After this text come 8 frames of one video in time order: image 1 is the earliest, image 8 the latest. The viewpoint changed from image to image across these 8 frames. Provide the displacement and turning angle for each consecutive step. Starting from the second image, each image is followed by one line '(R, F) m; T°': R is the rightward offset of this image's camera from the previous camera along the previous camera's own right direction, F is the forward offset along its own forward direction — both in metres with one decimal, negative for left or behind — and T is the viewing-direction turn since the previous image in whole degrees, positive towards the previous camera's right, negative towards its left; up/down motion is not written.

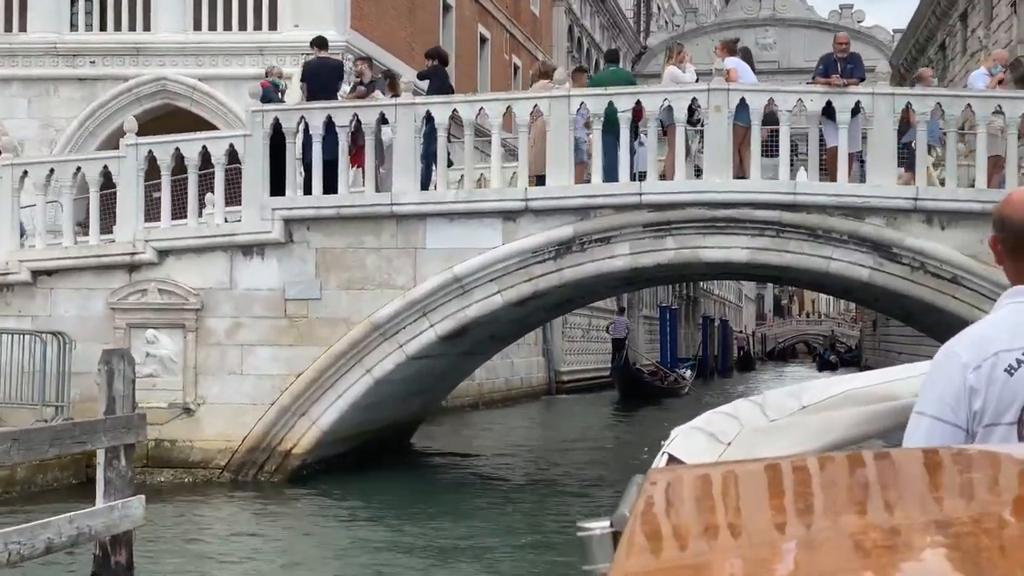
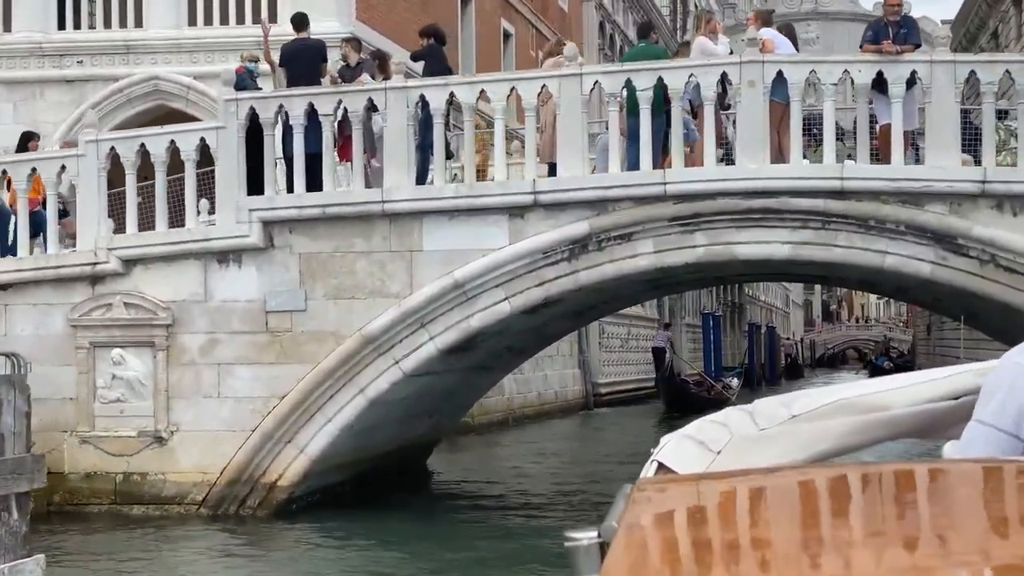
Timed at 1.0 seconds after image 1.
(+0.3, +1.4) m; -2°
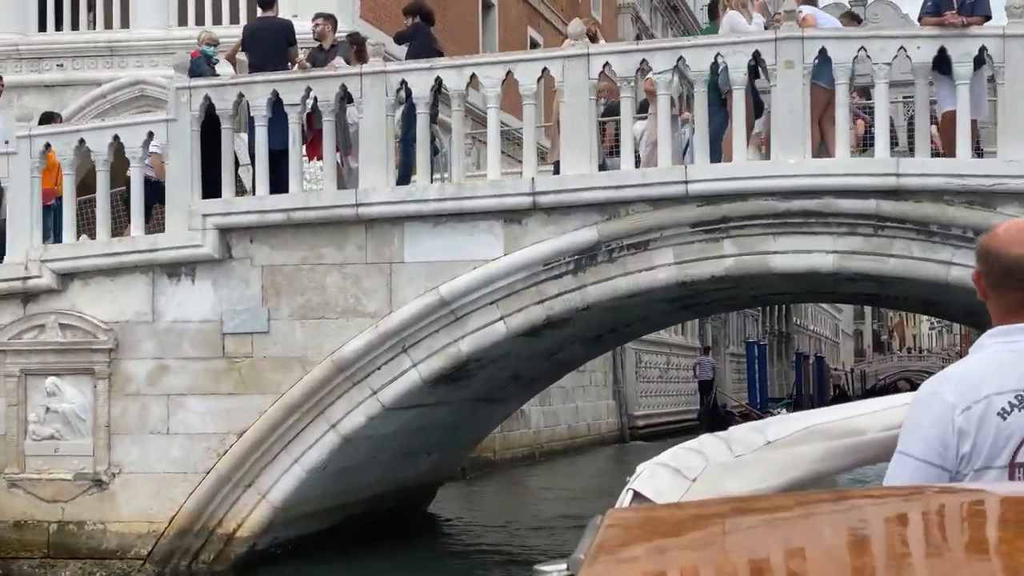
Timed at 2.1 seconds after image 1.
(+0.3, +1.5) m; -2°
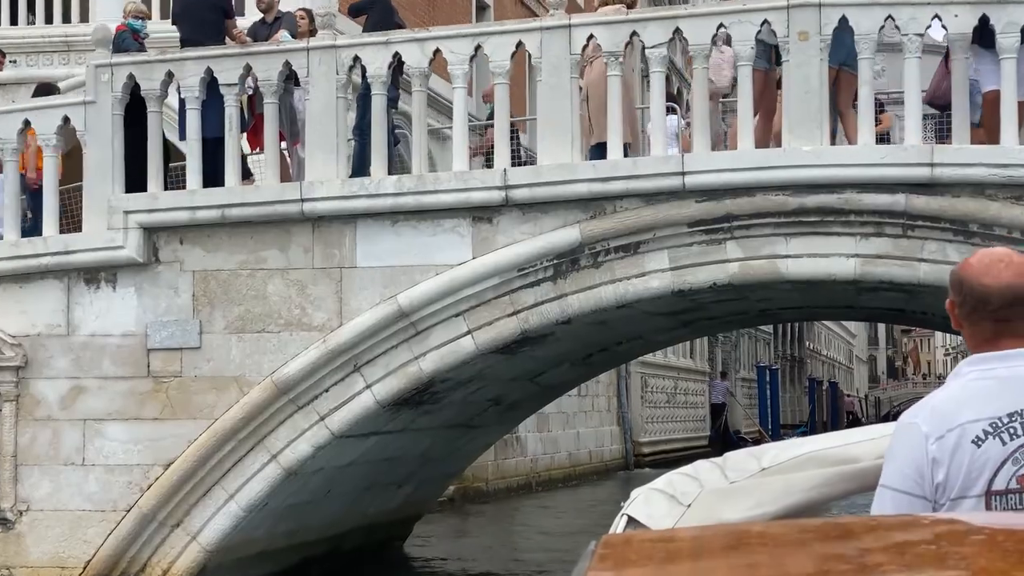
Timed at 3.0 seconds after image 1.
(+0.2, +1.2) m; 0°
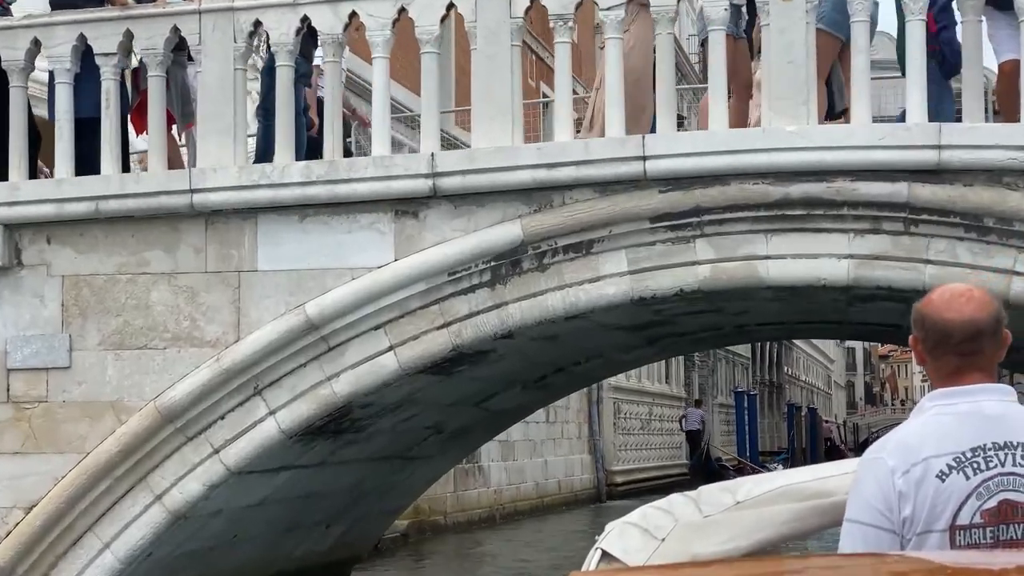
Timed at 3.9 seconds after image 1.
(+0.2, +1.2) m; +1°
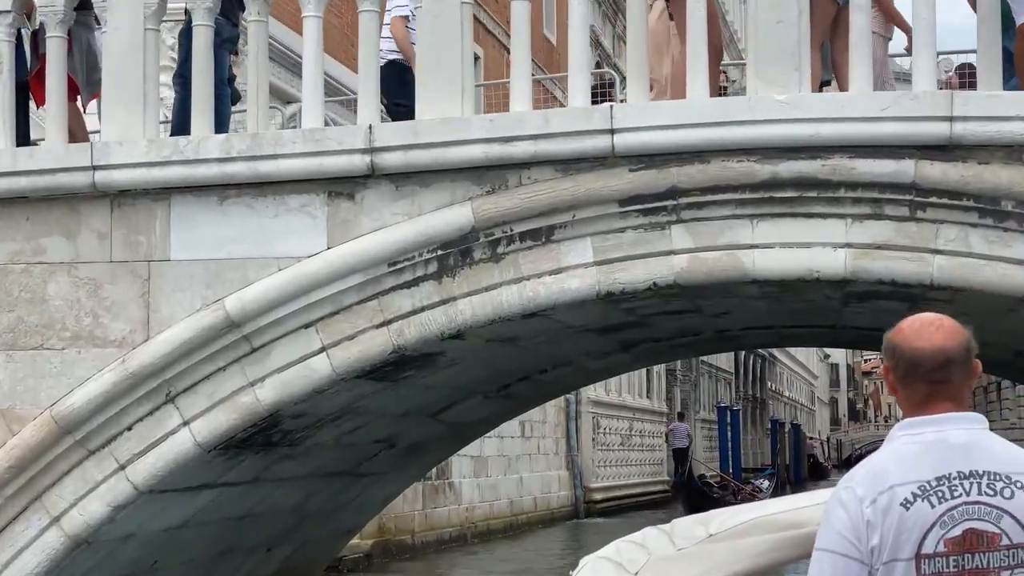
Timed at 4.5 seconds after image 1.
(+0.1, +0.8) m; +1°
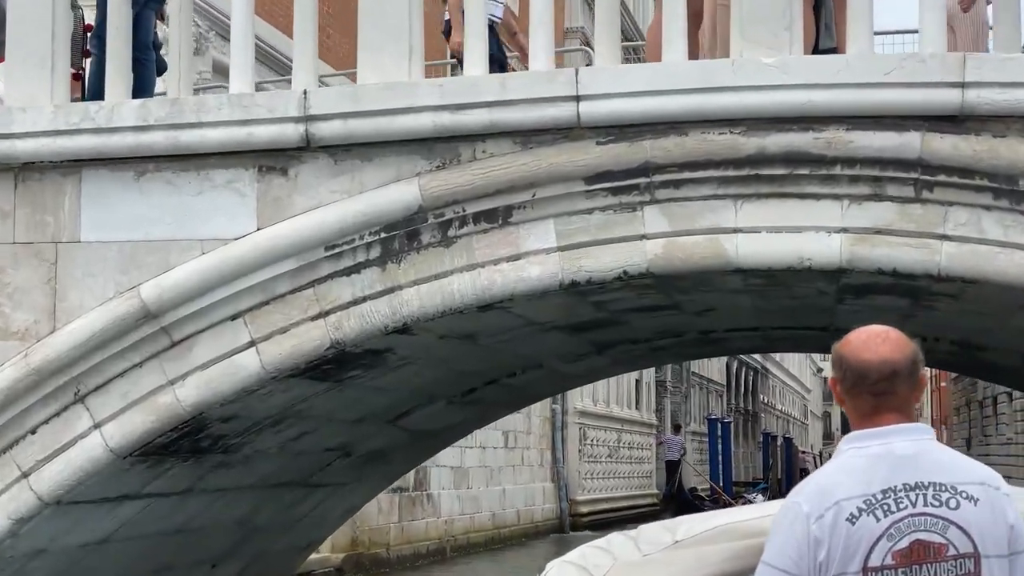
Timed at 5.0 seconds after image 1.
(+0.1, +0.6) m; 0°
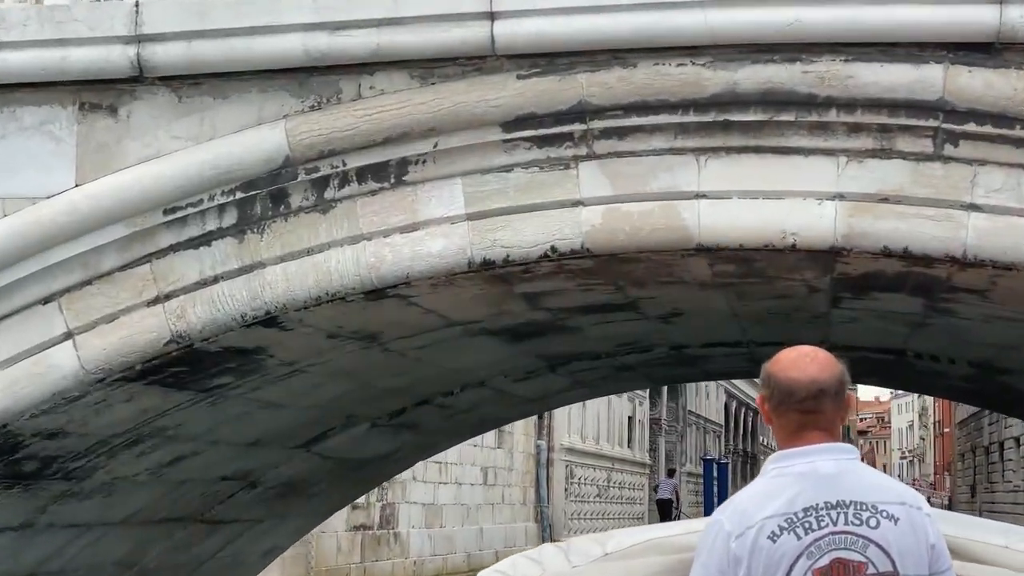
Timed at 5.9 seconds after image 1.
(+0.3, +1.2) m; 0°
